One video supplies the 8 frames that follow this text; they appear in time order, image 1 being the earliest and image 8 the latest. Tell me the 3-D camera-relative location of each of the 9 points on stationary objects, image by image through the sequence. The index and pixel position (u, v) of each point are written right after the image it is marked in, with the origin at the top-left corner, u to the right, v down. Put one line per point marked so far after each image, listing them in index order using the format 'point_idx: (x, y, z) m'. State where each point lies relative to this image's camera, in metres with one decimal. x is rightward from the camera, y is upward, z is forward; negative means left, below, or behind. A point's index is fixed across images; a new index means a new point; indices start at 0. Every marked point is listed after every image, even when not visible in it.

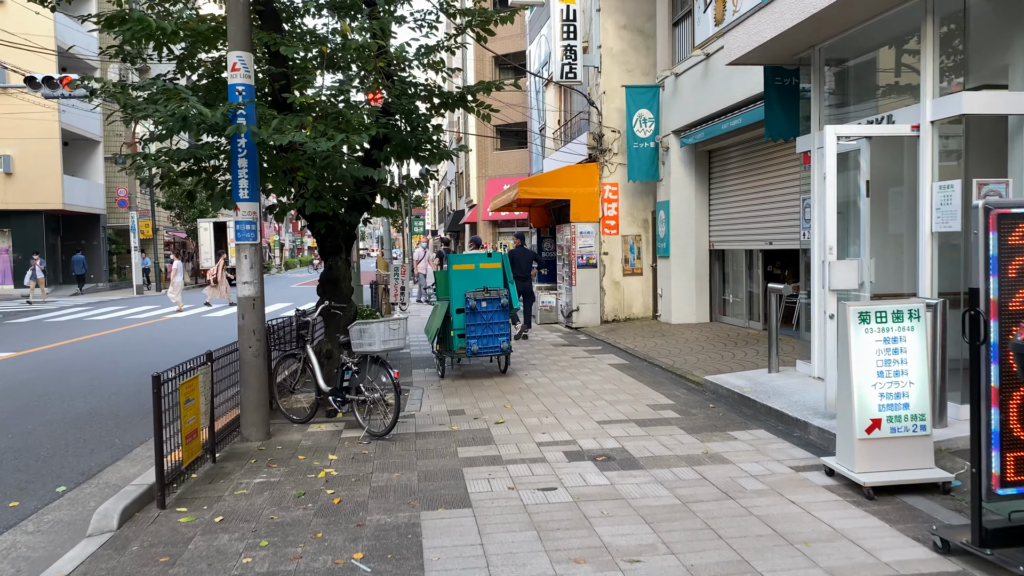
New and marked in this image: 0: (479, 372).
0: (-0.4, -1.0, +9.4) m
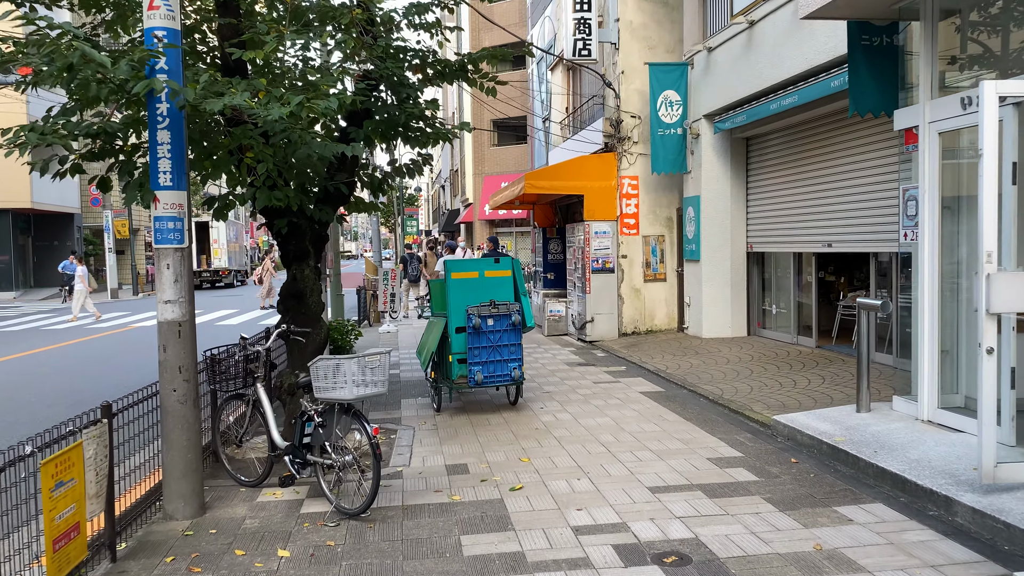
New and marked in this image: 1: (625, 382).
0: (-0.3, -1.1, +7.6) m
1: (+1.2, -1.0, +8.8) m
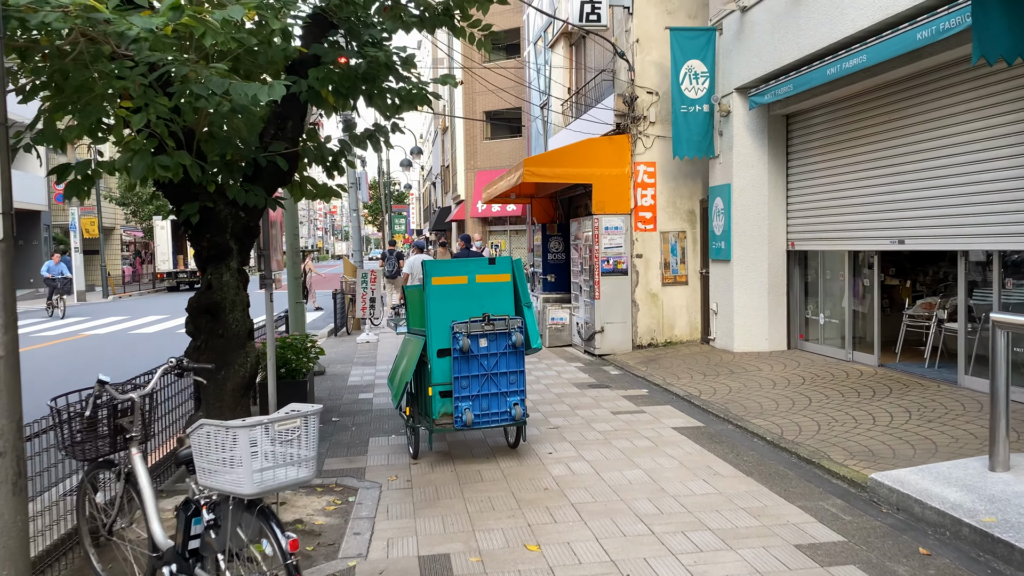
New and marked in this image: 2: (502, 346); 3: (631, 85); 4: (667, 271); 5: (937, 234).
0: (-0.3, -1.1, +5.9) m
1: (+1.2, -1.1, +7.0) m
2: (-0.1, -0.4, +5.4) m
3: (+1.5, +2.5, +10.3) m
4: (+1.9, +0.2, +10.5) m
5: (+3.6, +0.4, +7.1) m
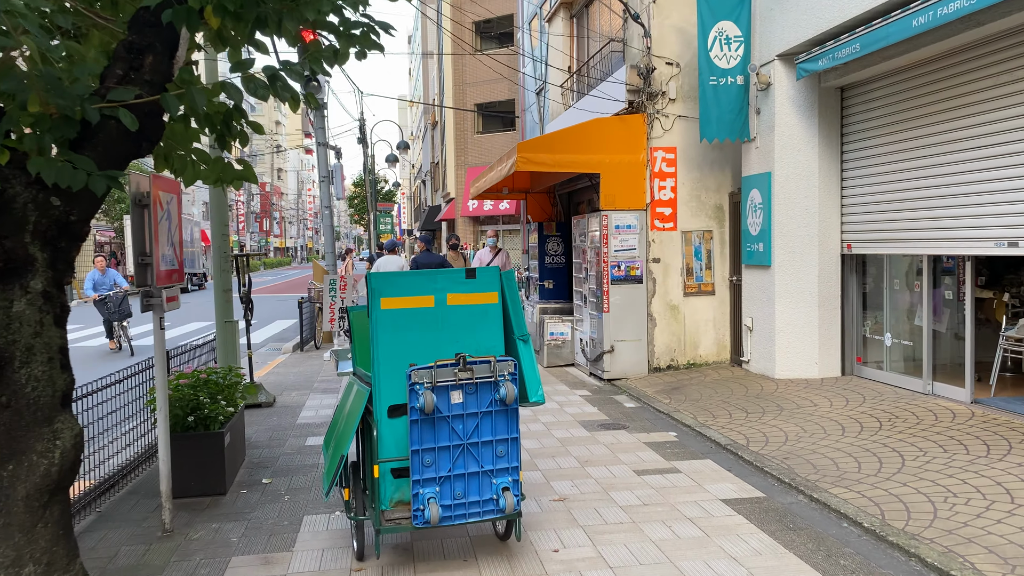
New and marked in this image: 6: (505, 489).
0: (-0.3, -1.2, +4.1) m
1: (+1.1, -1.2, +5.3) m
2: (-0.1, -0.5, +3.6) m
3: (+1.4, +2.4, +8.6) m
4: (+1.9, +0.1, +8.7) m
5: (+3.5, +0.3, +5.4) m
6: (0.0, -0.9, +3.6) m
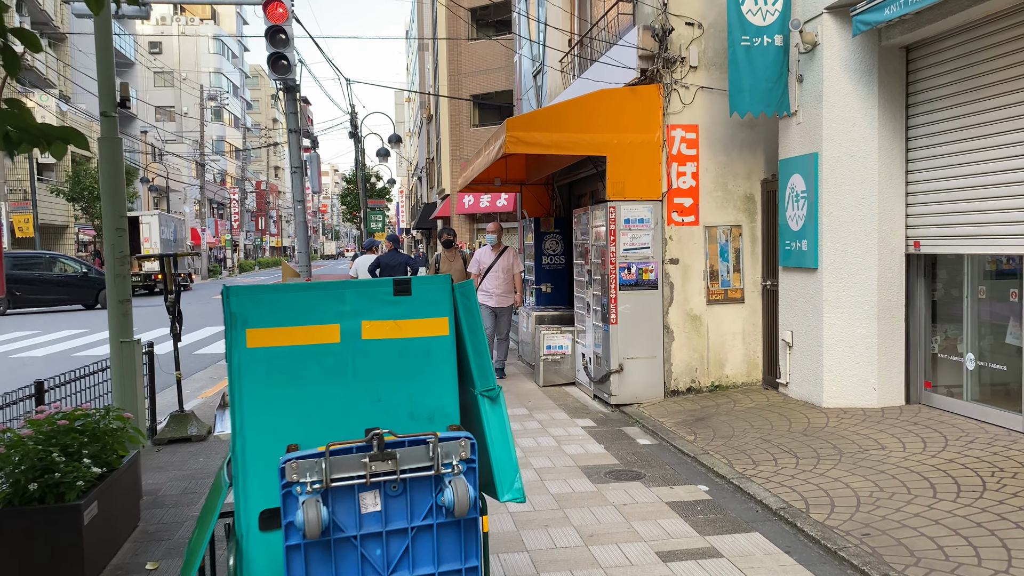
0: (-0.4, -1.3, +2.6) m
1: (+1.0, -1.2, +3.8) m
2: (-0.2, -0.6, +2.2) m
3: (+1.3, +2.3, +7.1) m
4: (+1.8, 0.0, +7.3) m
5: (+3.4, +0.3, +3.9) m
6: (-0.1, -0.9, +2.1) m
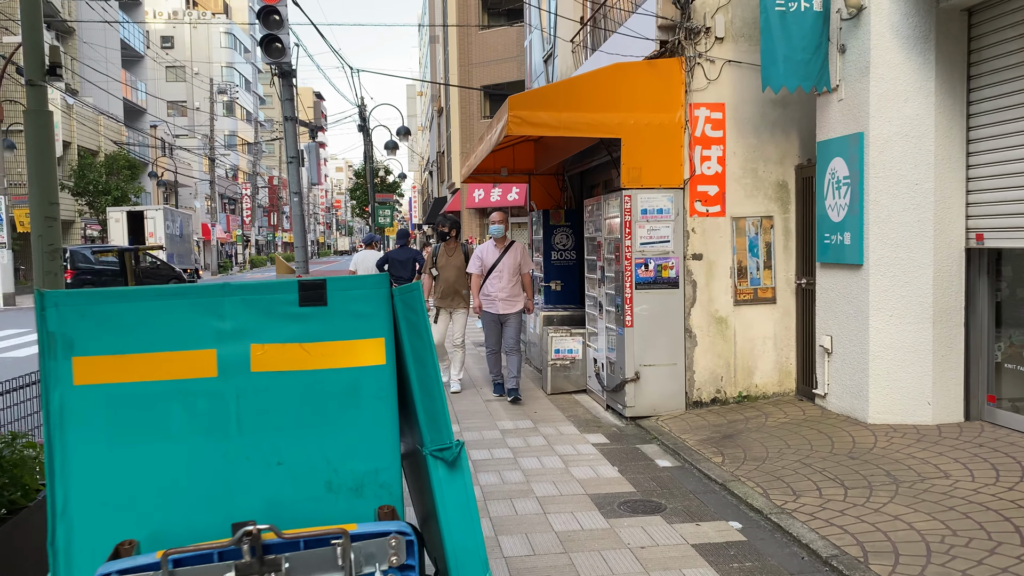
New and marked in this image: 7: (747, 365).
0: (-0.5, -1.3, +1.8) m
1: (+1.0, -1.2, +3.0) m
2: (-0.3, -0.6, +1.4) m
3: (+1.3, +2.3, +6.3) m
4: (+1.8, +0.1, +6.5) m
5: (+3.4, +0.3, +3.1) m
6: (-0.2, -0.9, +1.4) m
7: (+1.8, -0.6, +6.5) m
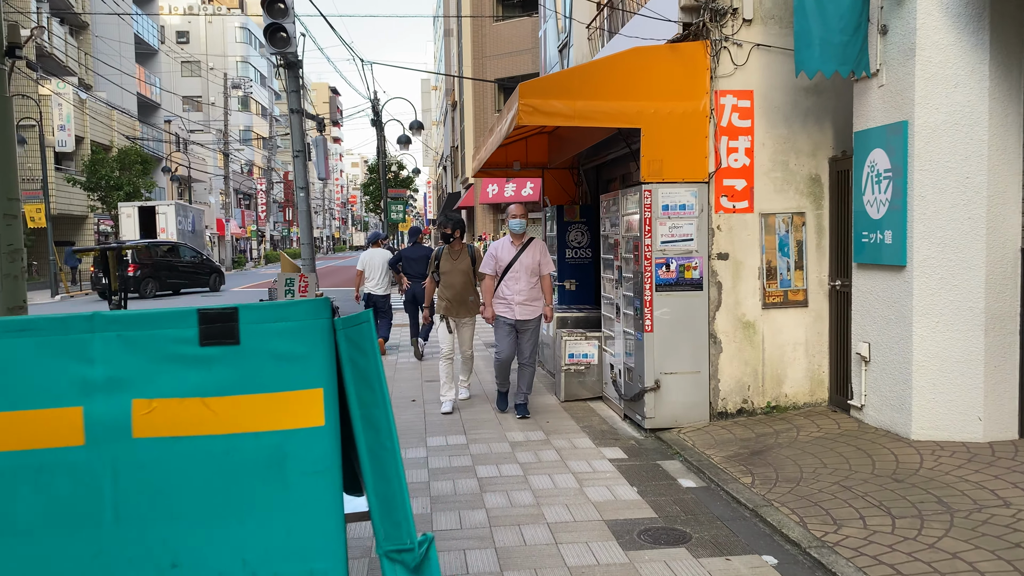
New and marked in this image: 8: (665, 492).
0: (-0.5, -1.4, +1.4) m
1: (+1.0, -1.3, +2.6) m
2: (-0.3, -0.6, +1.0) m
3: (+1.4, +2.3, +5.8) m
4: (+1.9, 0.0, +6.0) m
5: (+3.4, +0.2, +2.6) m
6: (-0.2, -1.0, +1.0) m
7: (+1.9, -0.6, +6.0) m
8: (+0.8, -1.1, +4.7) m
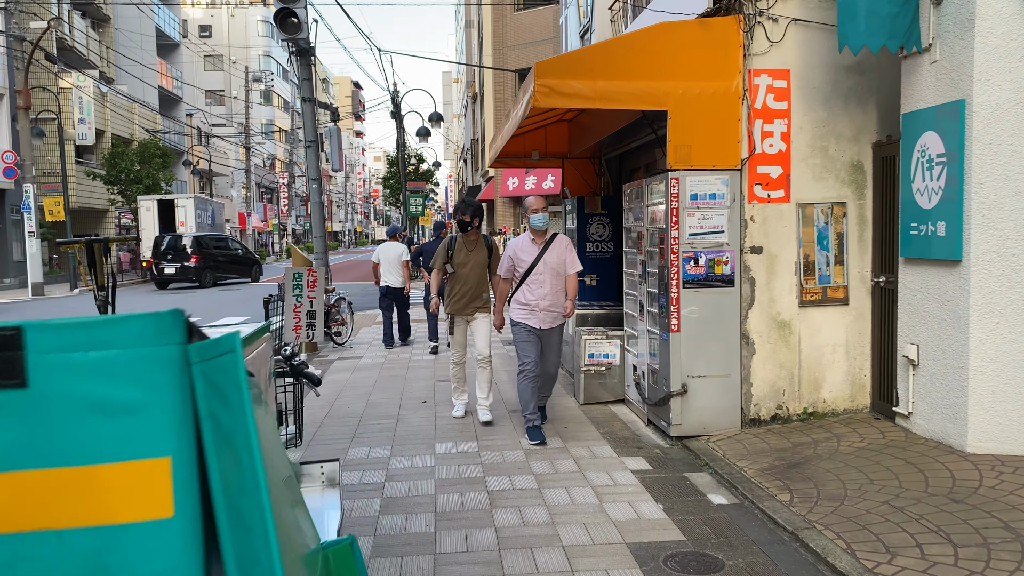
0: (-0.5, -1.4, +1.0) m
1: (+1.0, -1.3, +2.1) m
2: (-0.3, -0.6, +0.6) m
3: (+1.5, +2.3, +5.3) m
4: (+2.0, +0.1, +5.5) m
5: (+3.4, +0.2, +2.1) m
6: (-0.3, -1.0, +0.6) m
7: (+2.0, -0.6, +5.6) m
8: (+0.9, -1.1, +4.2) m
